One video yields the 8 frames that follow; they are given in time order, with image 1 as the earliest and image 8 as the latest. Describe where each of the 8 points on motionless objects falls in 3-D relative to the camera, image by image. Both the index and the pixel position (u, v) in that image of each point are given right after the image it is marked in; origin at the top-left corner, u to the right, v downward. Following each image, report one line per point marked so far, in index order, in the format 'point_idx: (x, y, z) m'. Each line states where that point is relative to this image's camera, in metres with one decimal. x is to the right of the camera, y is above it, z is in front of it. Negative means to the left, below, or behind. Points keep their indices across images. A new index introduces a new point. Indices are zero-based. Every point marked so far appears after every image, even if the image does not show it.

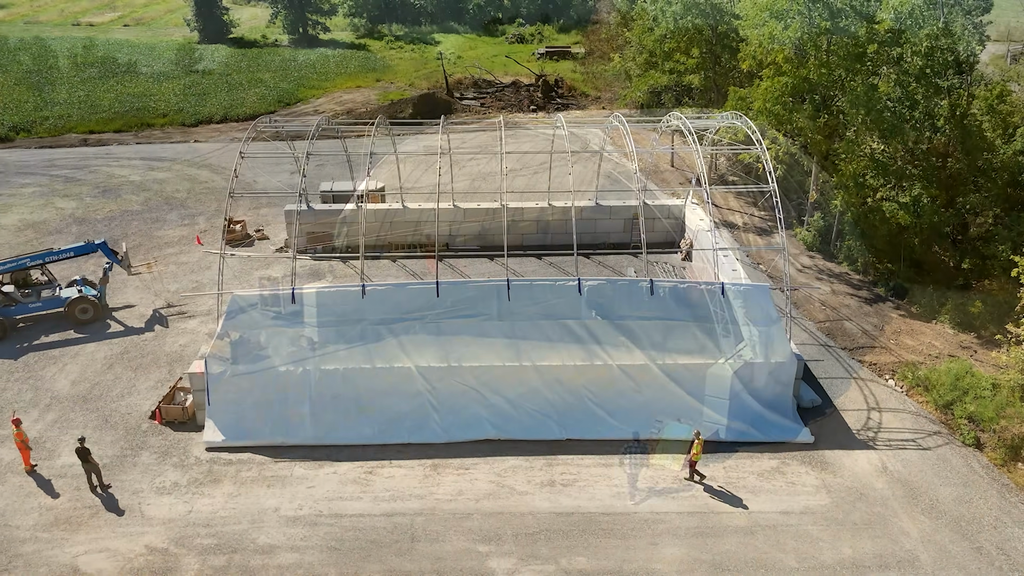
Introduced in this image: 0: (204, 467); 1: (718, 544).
0: (-4.6, -2.6, +12.8) m
1: (+2.7, -3.3, +11.3) m
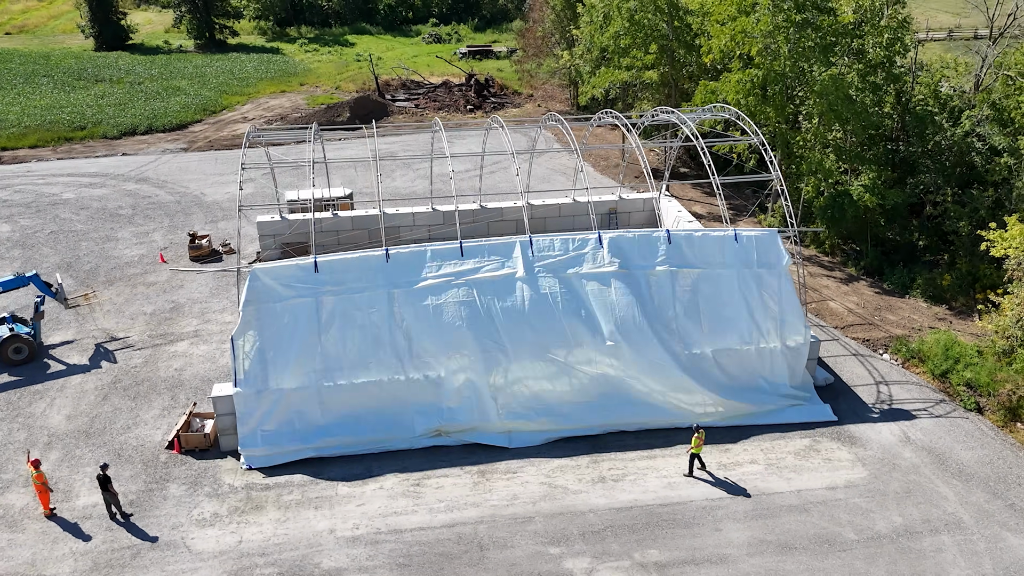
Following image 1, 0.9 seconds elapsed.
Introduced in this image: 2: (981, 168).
0: (-3.8, -2.9, +12.2) m
1: (+3.6, -3.2, +11.6) m
2: (+10.5, +2.7, +19.4) m
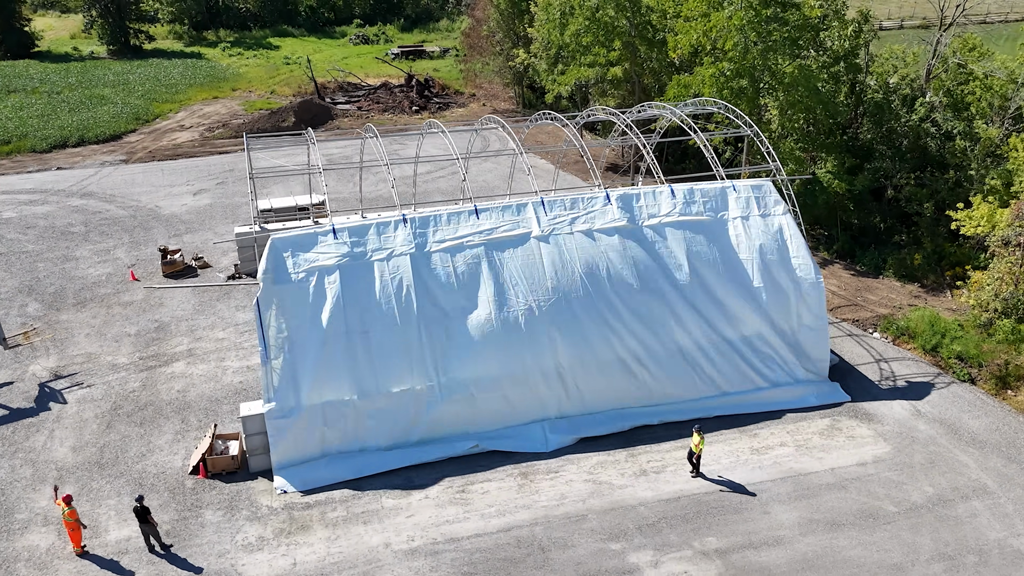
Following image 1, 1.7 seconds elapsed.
0: (-3.1, -3.1, +11.8) m
1: (+4.3, -3.0, +12.0) m
2: (+10.0, +3.2, +20.5) m
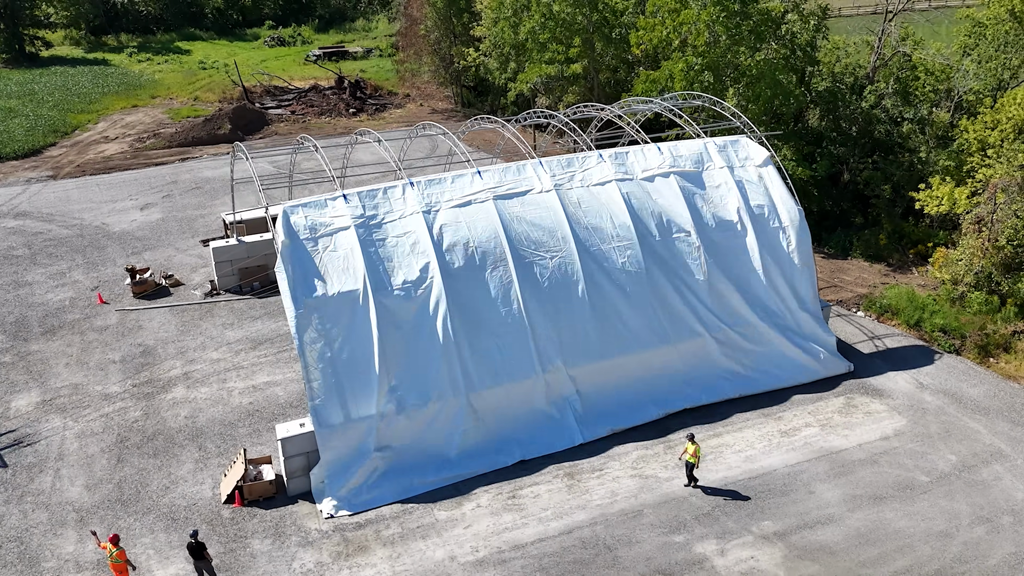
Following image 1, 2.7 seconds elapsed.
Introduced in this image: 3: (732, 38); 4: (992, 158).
0: (-2.3, -3.3, +11.4) m
1: (+5.0, -2.7, +12.5) m
2: (+9.3, +3.8, +21.5) m
3: (+5.1, +5.8, +19.9) m
4: (+10.3, +2.9, +18.8) m
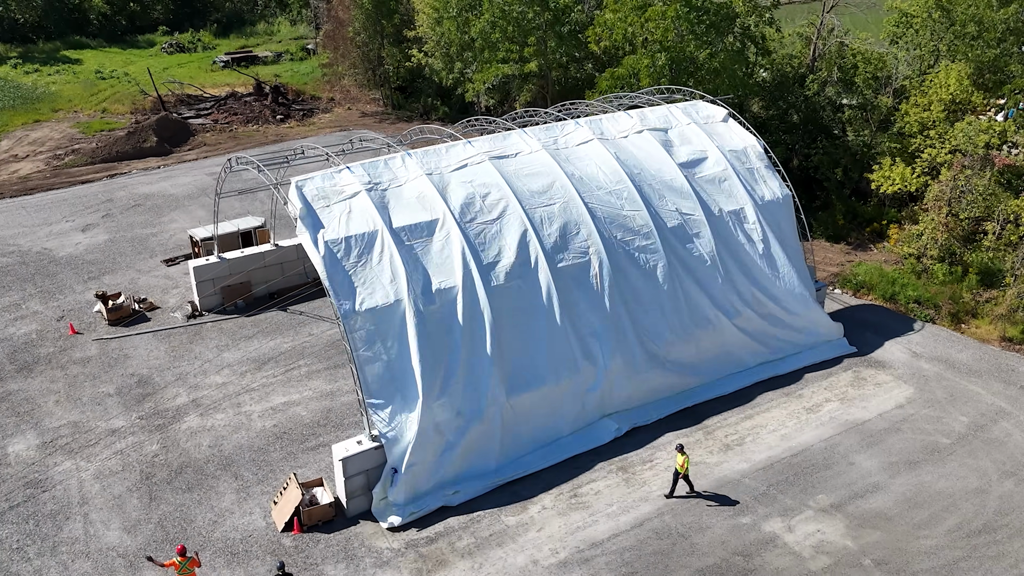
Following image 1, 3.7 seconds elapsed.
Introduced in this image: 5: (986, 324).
0: (-1.3, -3.4, +11.2) m
1: (+5.8, -2.4, +13.2) m
2: (+8.3, +4.3, +22.7) m
3: (+4.3, +6.1, +20.5) m
4: (+9.8, +3.5, +20.2) m
5: (+9.3, -0.7, +17.1) m
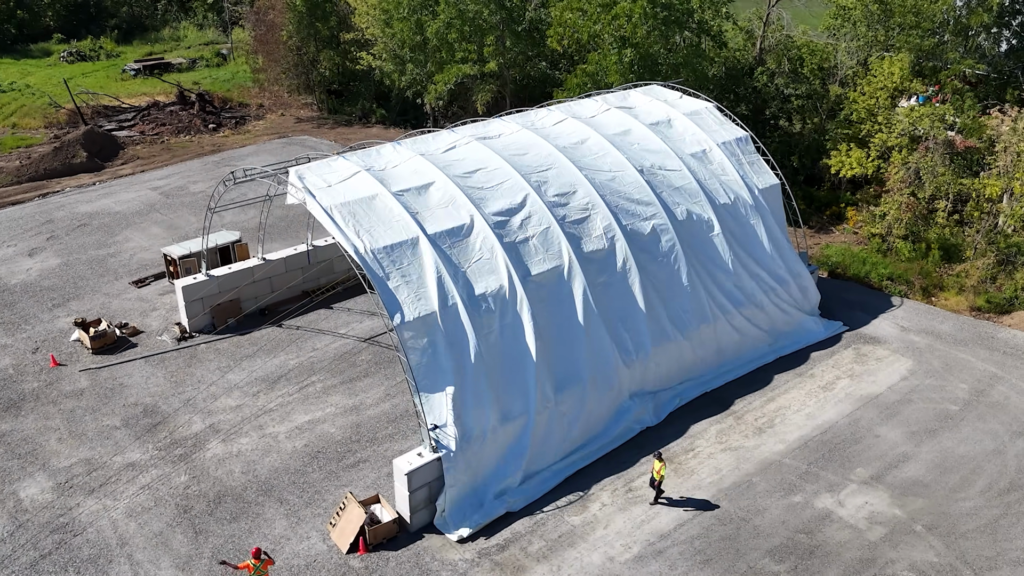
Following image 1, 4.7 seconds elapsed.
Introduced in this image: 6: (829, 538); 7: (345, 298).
0: (-0.3, -3.5, +11.0) m
1: (+6.4, -2.1, +14.0) m
2: (+7.3, +4.8, +23.7) m
3: (+3.5, +6.3, +21.0) m
4: (+9.1, +4.1, +21.3) m
5: (+9.3, -0.2, +18.2) m
6: (+4.2, -3.3, +11.5) m
7: (-3.4, -0.2, +17.7) m
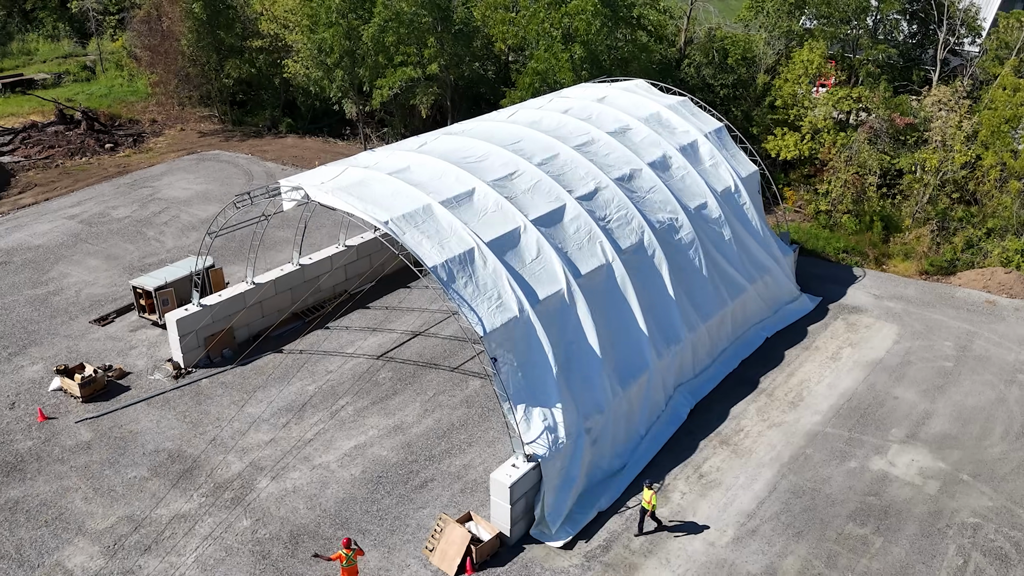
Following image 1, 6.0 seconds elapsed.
0: (+1.1, -3.5, +11.0) m
1: (+7.0, -1.6, +15.1) m
2: (+5.6, +5.3, +24.7) m
3: (+2.2, +6.5, +21.4) m
4: (+7.9, +4.8, +22.8) m
5: (+9.0, +0.6, +19.8) m
6: (+5.4, -3.0, +12.3) m
7: (-3.4, -0.6, +17.0) m
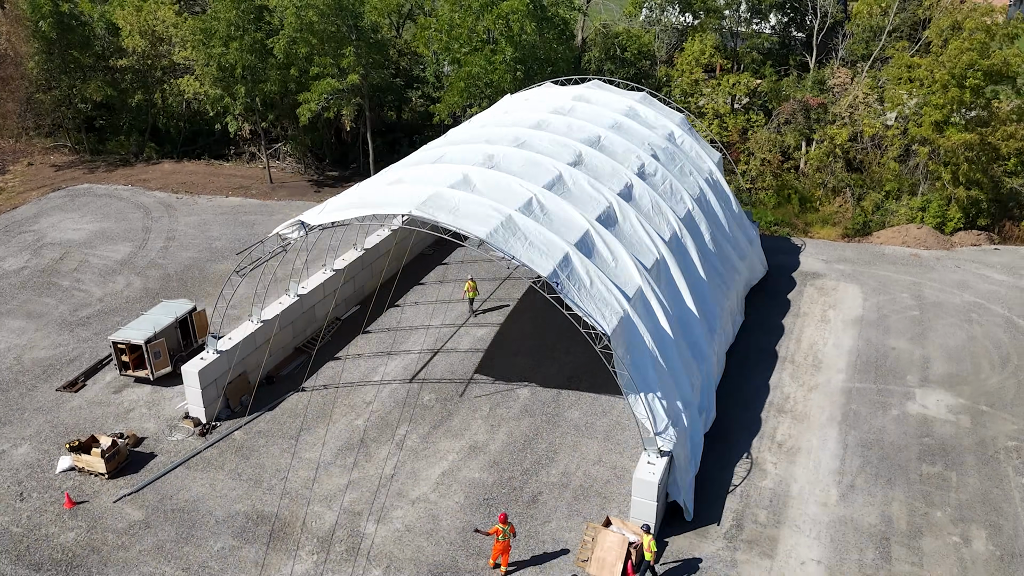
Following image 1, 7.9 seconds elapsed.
0: (+3.0, -3.4, +11.4) m
1: (+7.5, -0.8, +16.8) m
2: (+2.9, +5.7, +25.7) m
3: (+0.3, +6.5, +21.6) m
4: (+5.6, +5.5, +24.4) m
5: (+7.9, +1.5, +21.9) m
6: (+6.8, -2.3, +13.7) m
7: (-3.2, -1.1, +16.0) m
